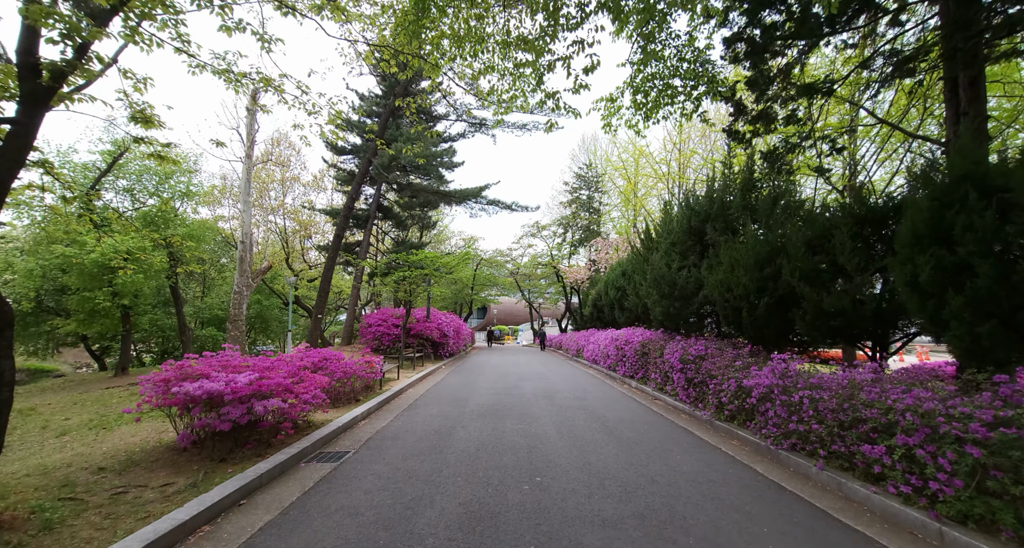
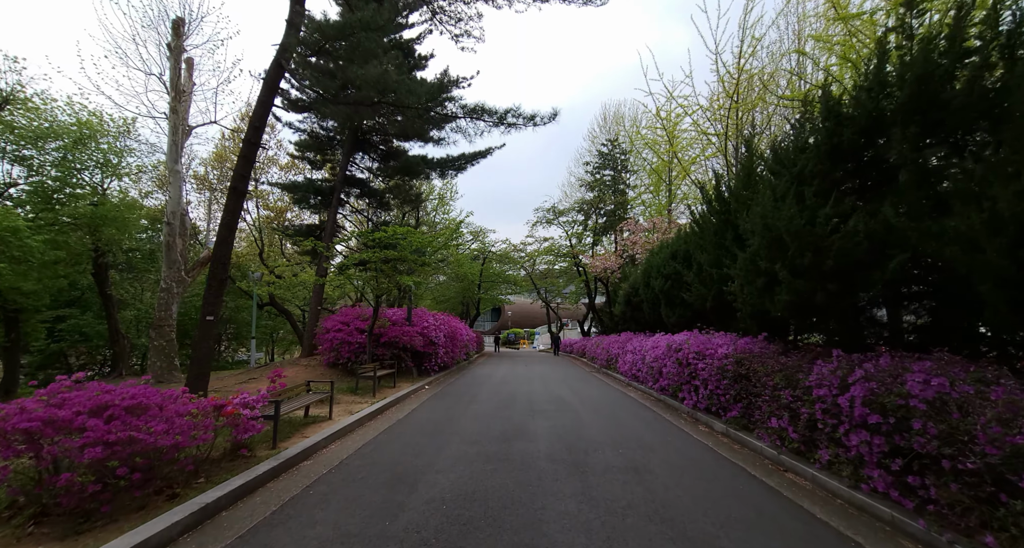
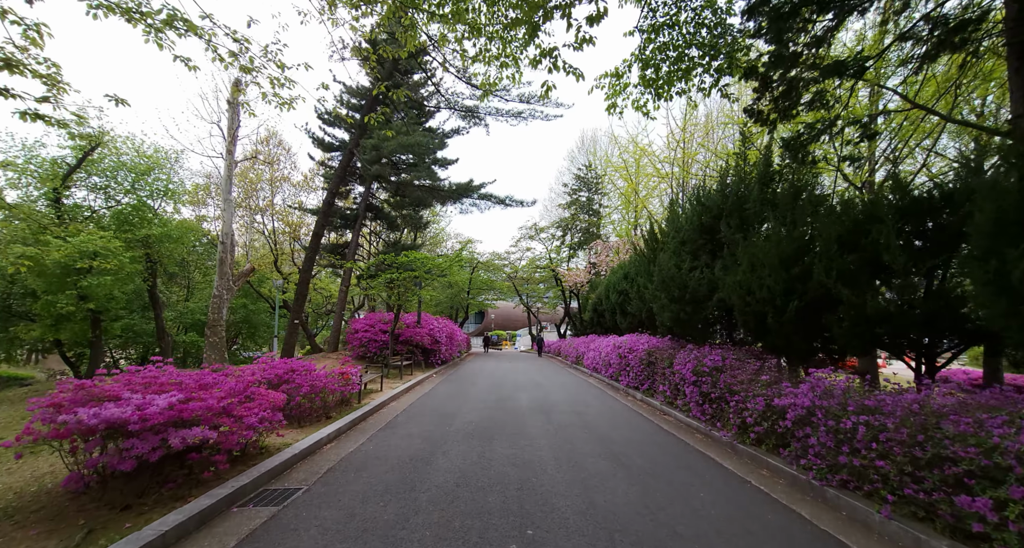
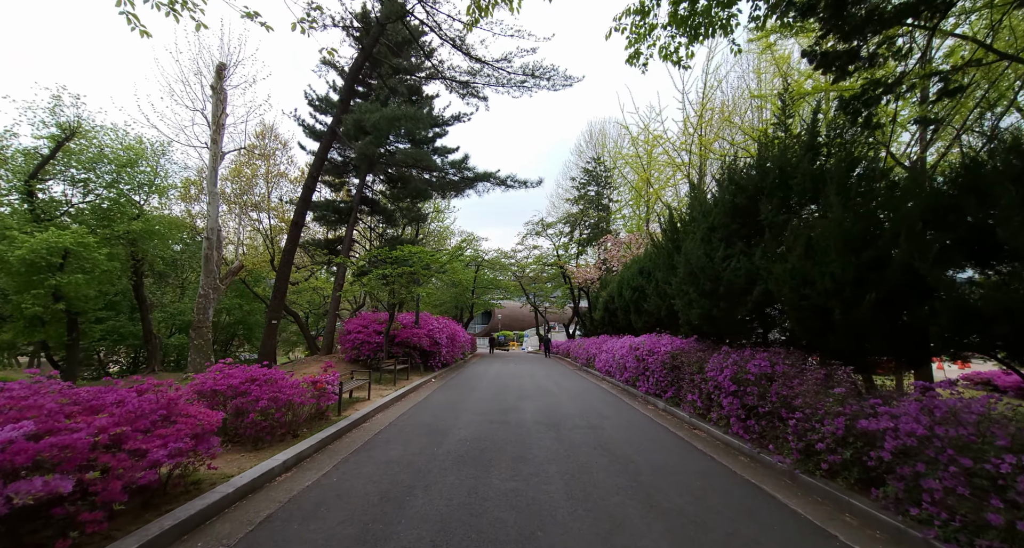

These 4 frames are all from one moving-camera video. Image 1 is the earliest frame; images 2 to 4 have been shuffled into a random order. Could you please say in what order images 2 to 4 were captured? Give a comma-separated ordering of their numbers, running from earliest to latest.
3, 4, 2
